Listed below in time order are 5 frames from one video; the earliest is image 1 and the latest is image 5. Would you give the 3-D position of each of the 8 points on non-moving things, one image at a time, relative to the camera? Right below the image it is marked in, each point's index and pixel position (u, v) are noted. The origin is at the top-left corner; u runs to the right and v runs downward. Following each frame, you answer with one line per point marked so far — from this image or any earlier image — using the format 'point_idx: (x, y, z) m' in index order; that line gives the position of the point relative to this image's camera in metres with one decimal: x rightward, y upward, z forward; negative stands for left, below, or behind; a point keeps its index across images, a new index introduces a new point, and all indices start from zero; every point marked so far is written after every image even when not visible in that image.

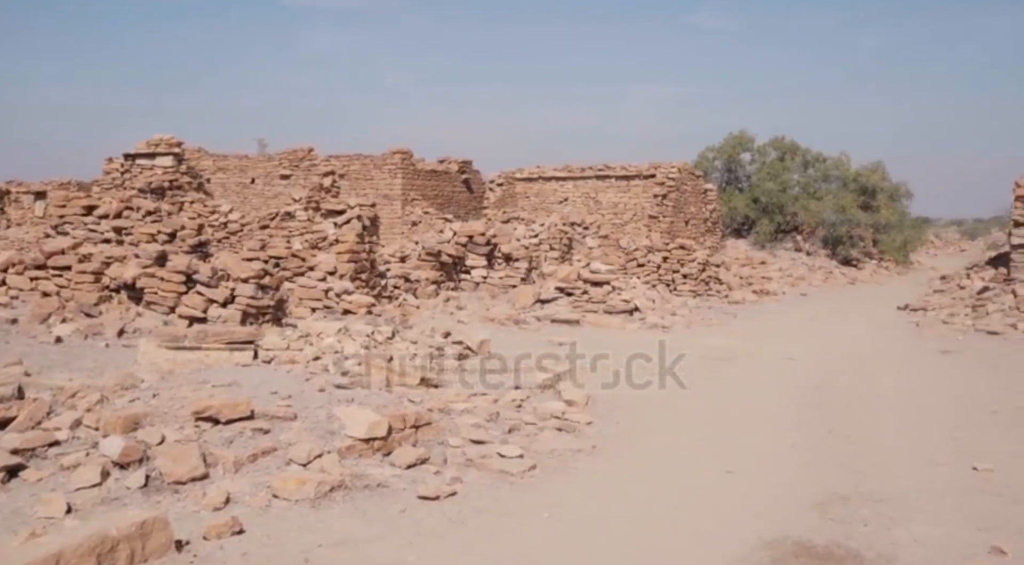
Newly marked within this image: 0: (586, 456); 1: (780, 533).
0: (+0.5, -1.3, +6.1) m
1: (+1.8, -1.6, +5.0) m
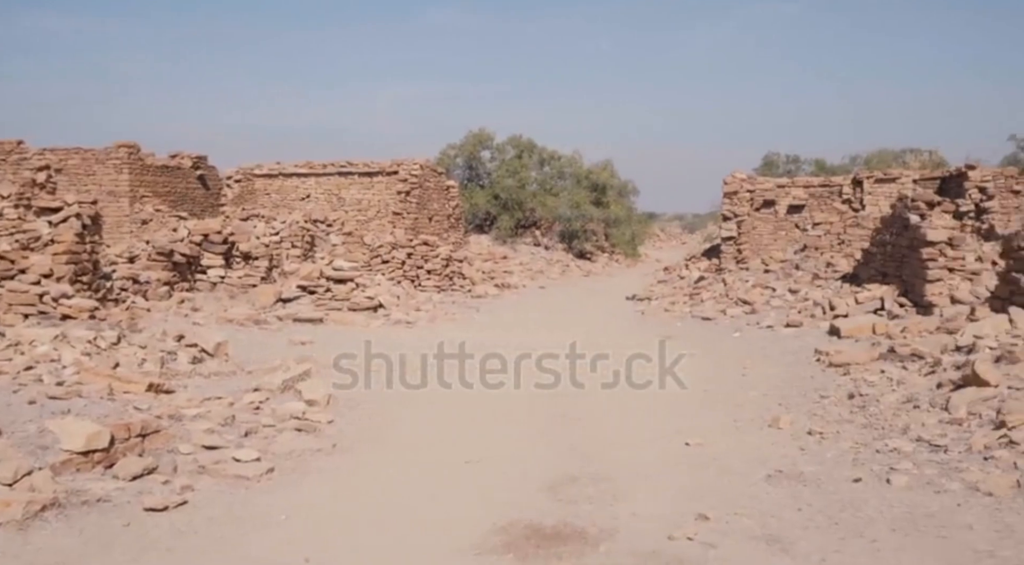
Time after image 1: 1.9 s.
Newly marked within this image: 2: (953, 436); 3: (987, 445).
0: (-1.4, -1.3, +6.0) m
1: (0.0, -1.6, +5.2) m
2: (+3.1, -1.1, +5.7) m
3: (+3.3, -1.1, +5.5) m
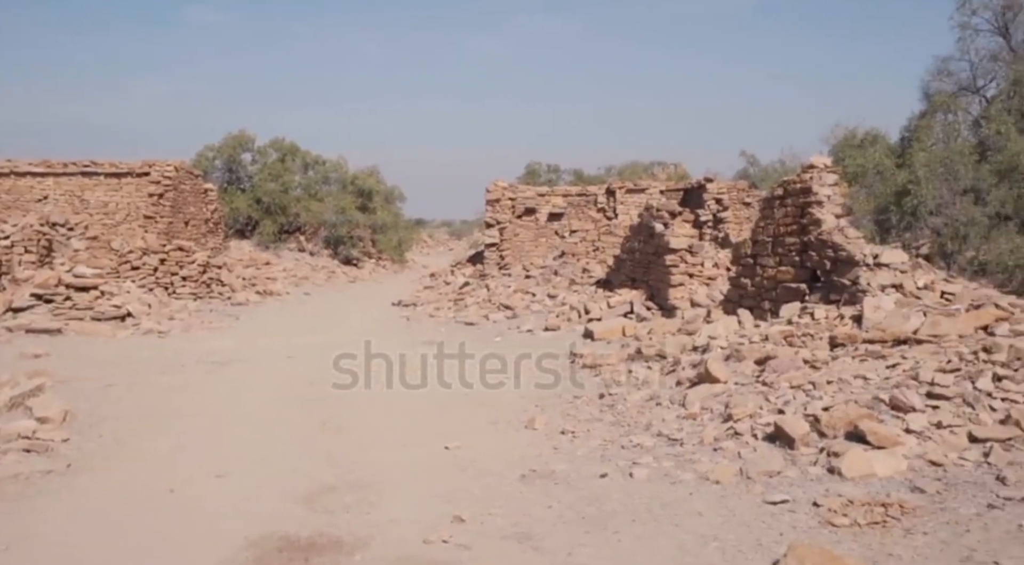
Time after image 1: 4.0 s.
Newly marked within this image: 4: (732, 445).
0: (-3.2, -1.4, +5.6) m
1: (-1.6, -1.6, +5.1) m
2: (+1.4, -1.2, +6.2) m
3: (+1.5, -1.2, +5.9) m
4: (+1.6, -1.2, +5.8) m
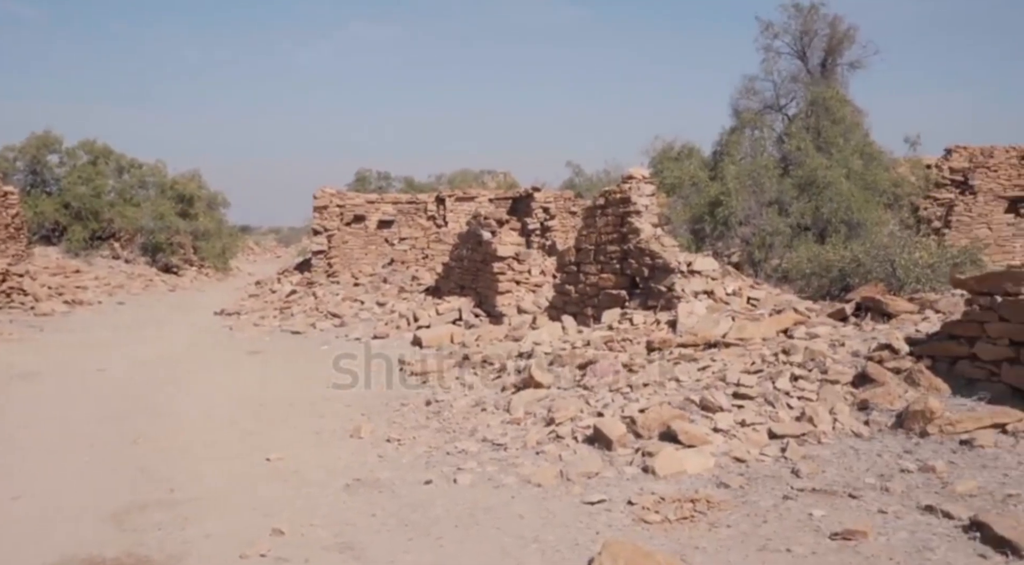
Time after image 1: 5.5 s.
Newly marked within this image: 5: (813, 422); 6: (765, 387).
0: (-4.4, -1.4, +5.2) m
1: (-2.8, -1.7, +4.8) m
2: (0.0, -1.2, +6.3) m
3: (+0.2, -1.2, +6.1) m
4: (+0.3, -1.2, +5.9) m
5: (+2.2, -1.0, +5.8) m
6: (+2.0, -0.8, +6.2) m
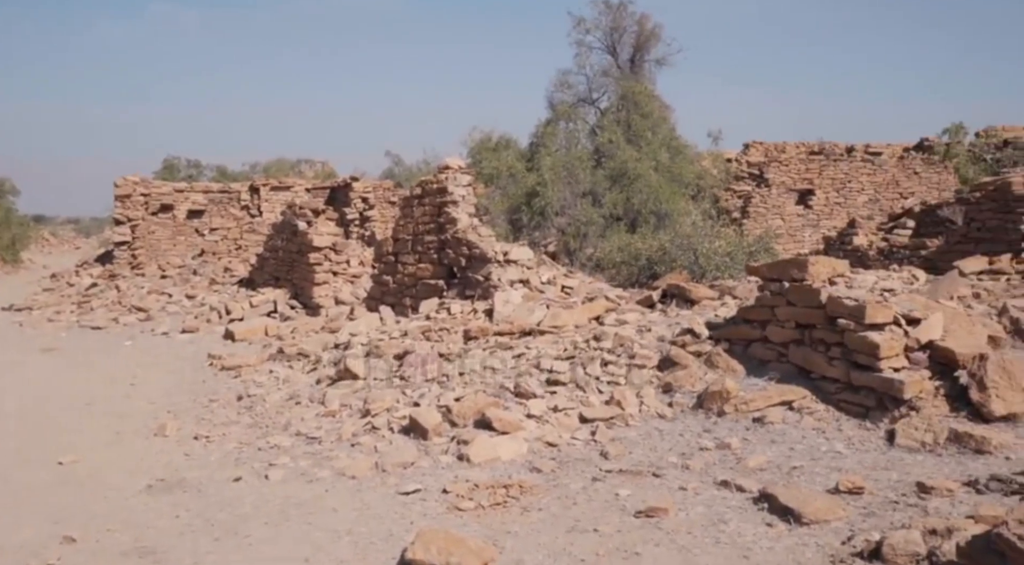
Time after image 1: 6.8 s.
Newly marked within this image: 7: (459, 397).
0: (-5.6, -1.4, +4.5) m
1: (-4.0, -1.6, +4.4) m
2: (-1.4, -1.1, +6.2) m
3: (-1.2, -1.1, +6.0) m
4: (-1.0, -1.2, +5.9) m
5: (+0.8, -0.9, +6.0) m
6: (+0.5, -0.7, +6.4) m
7: (-0.4, -0.9, +6.1) m
